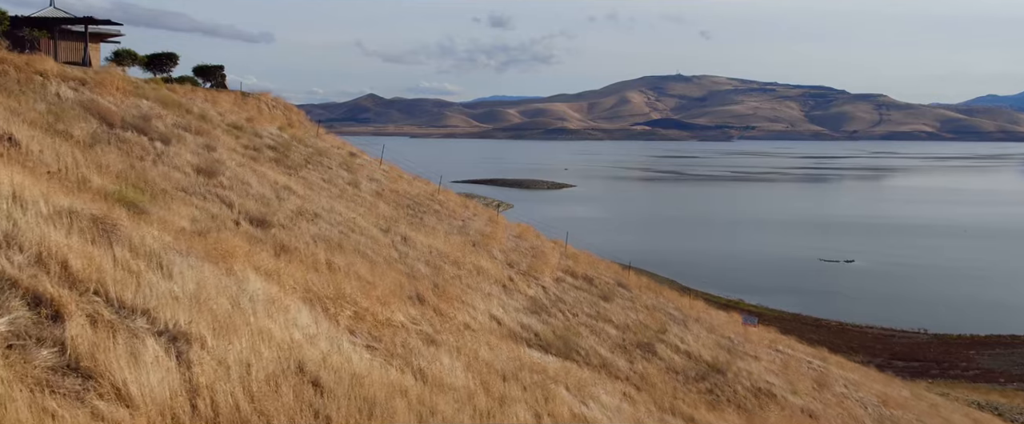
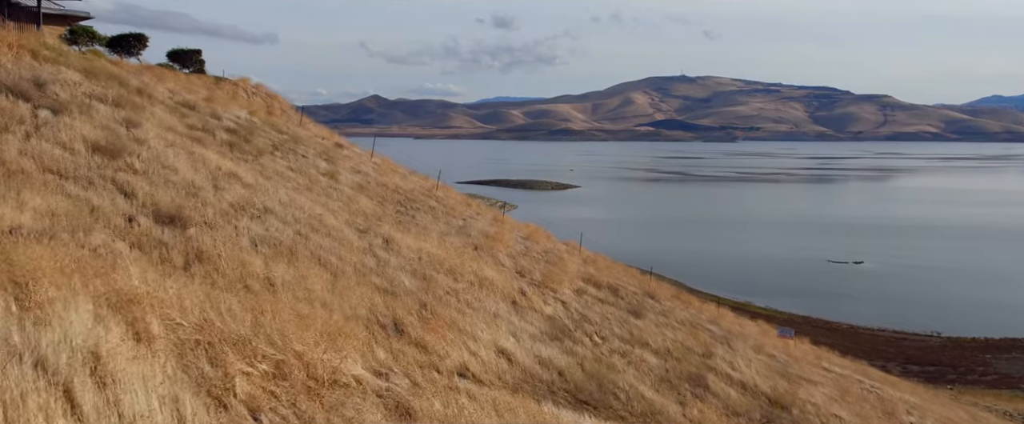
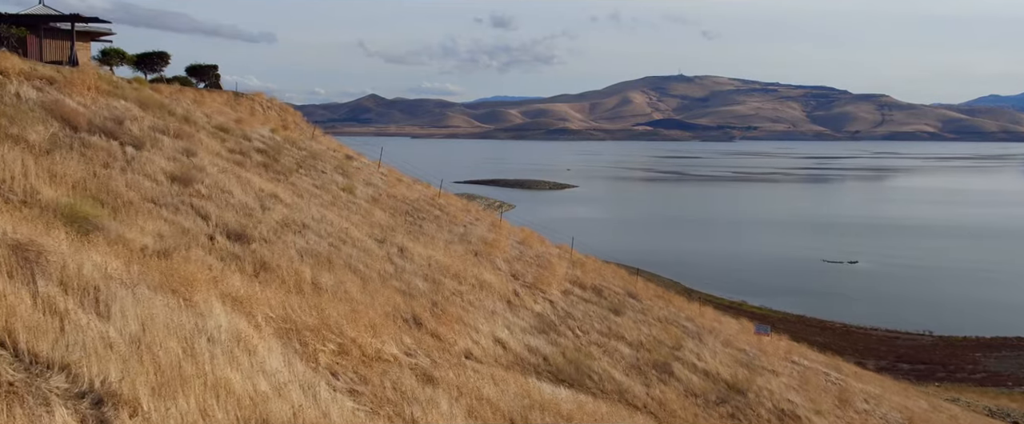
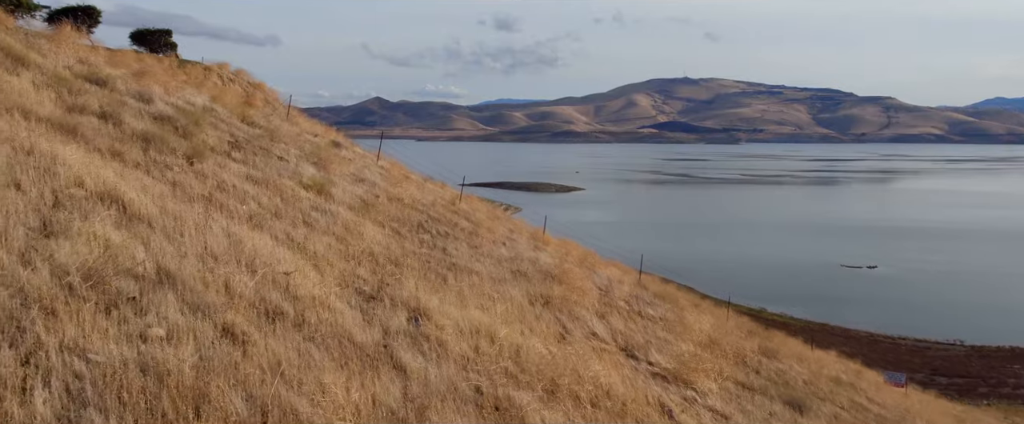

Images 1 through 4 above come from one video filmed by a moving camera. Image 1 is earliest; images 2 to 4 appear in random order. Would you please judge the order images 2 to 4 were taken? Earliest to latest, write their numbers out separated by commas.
3, 2, 4
